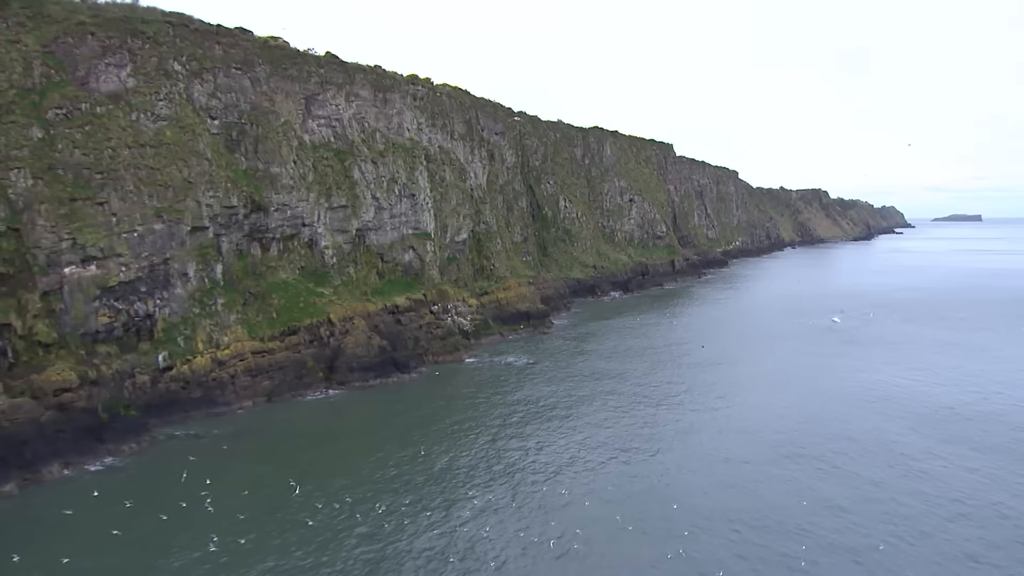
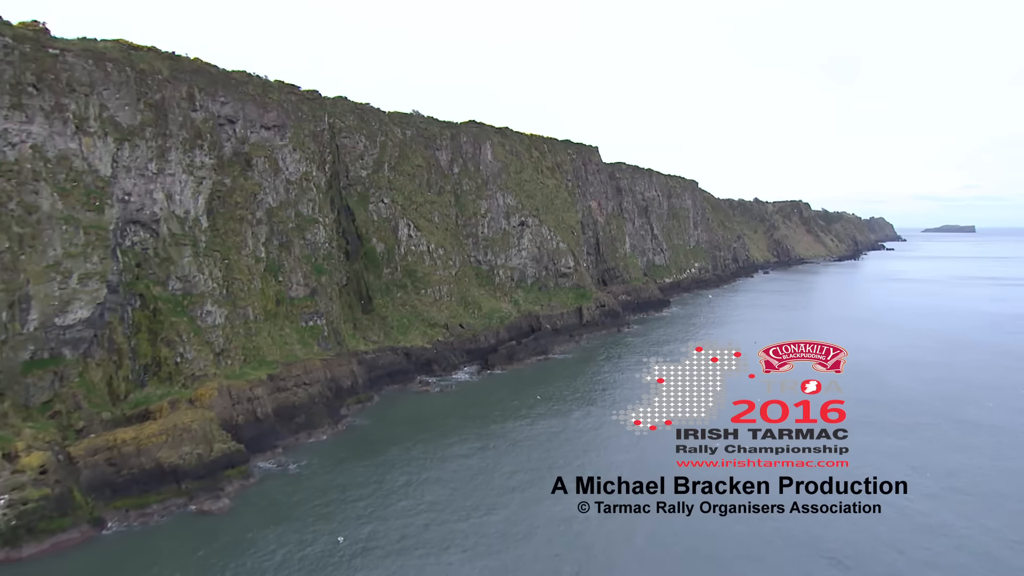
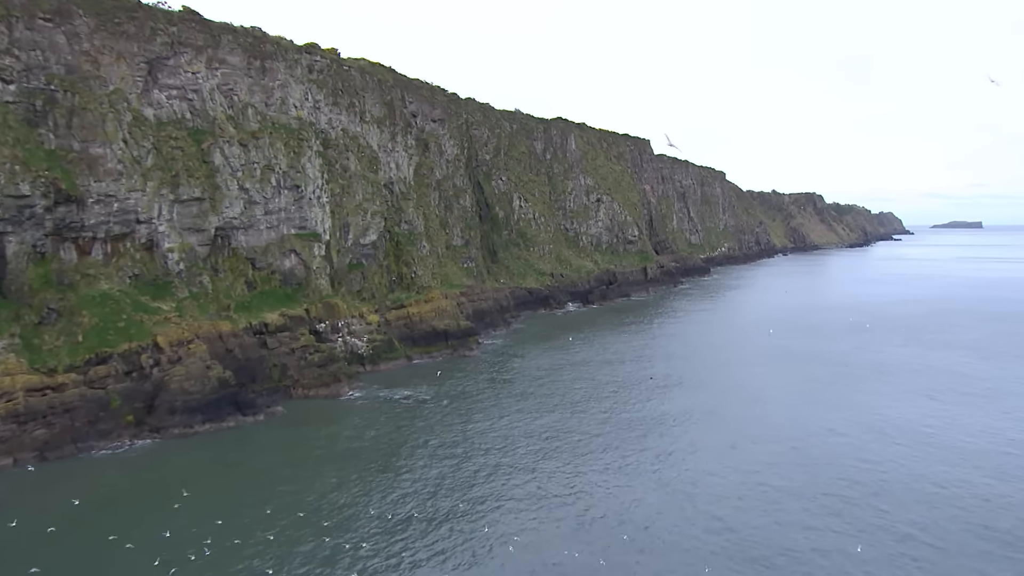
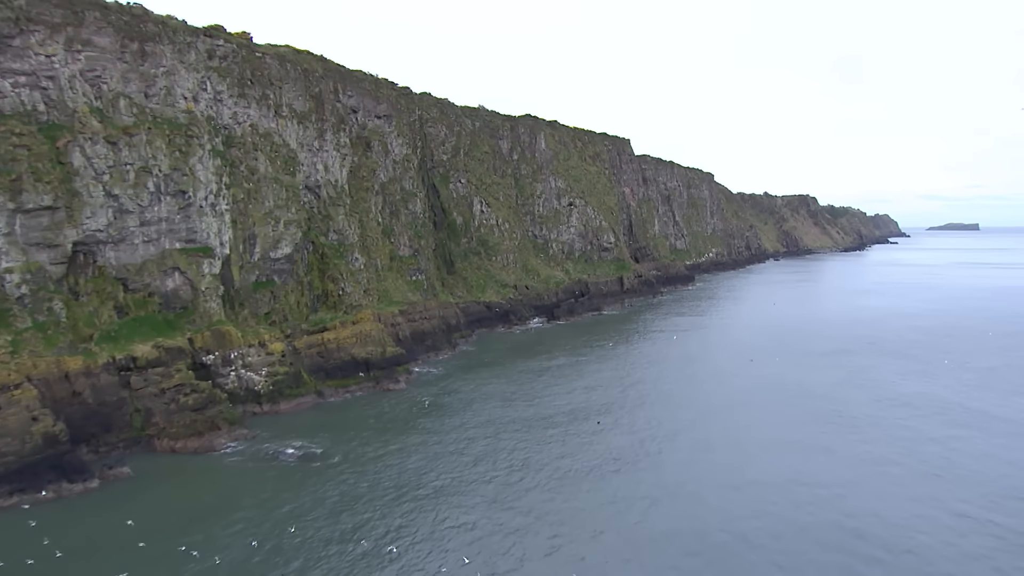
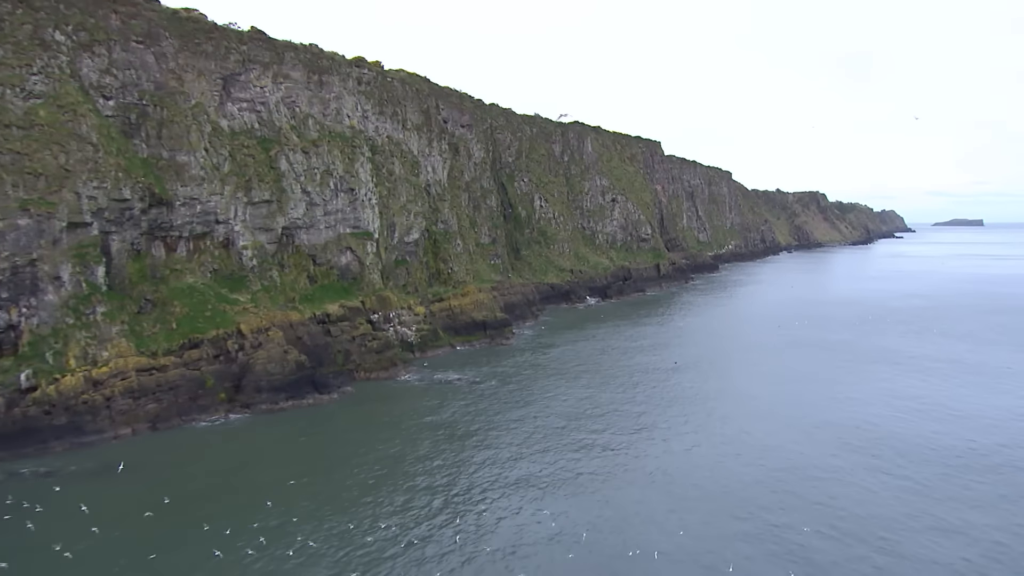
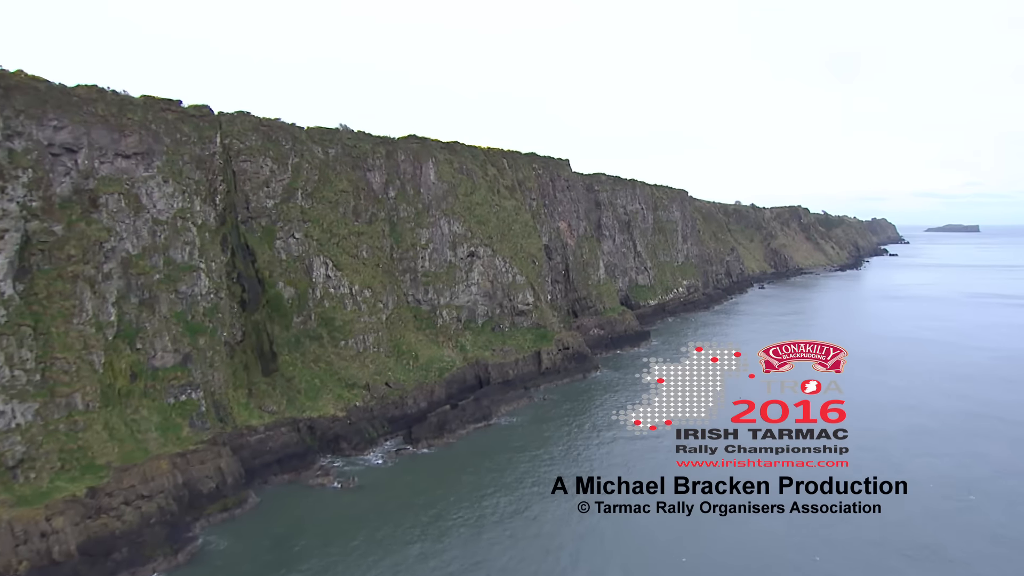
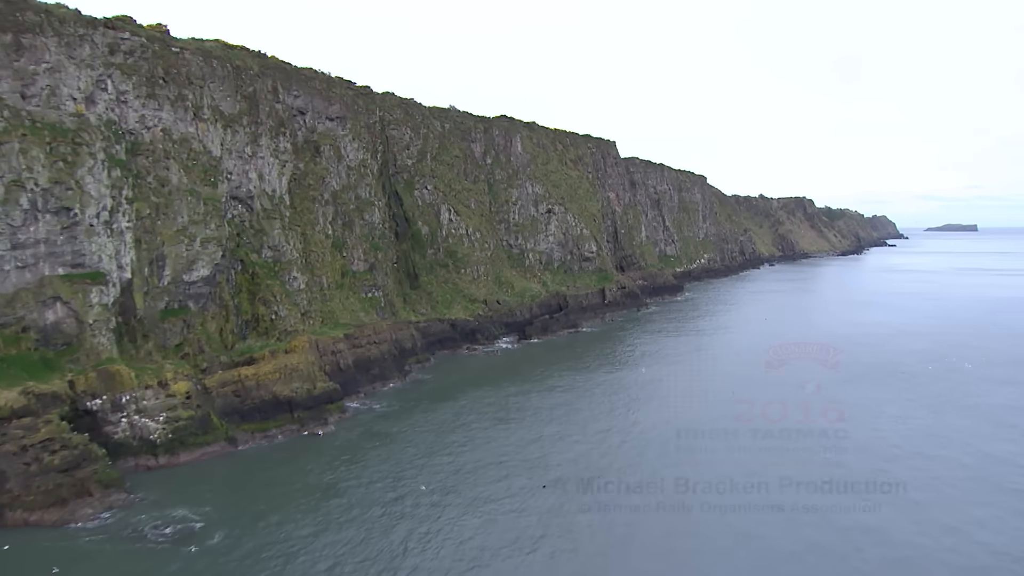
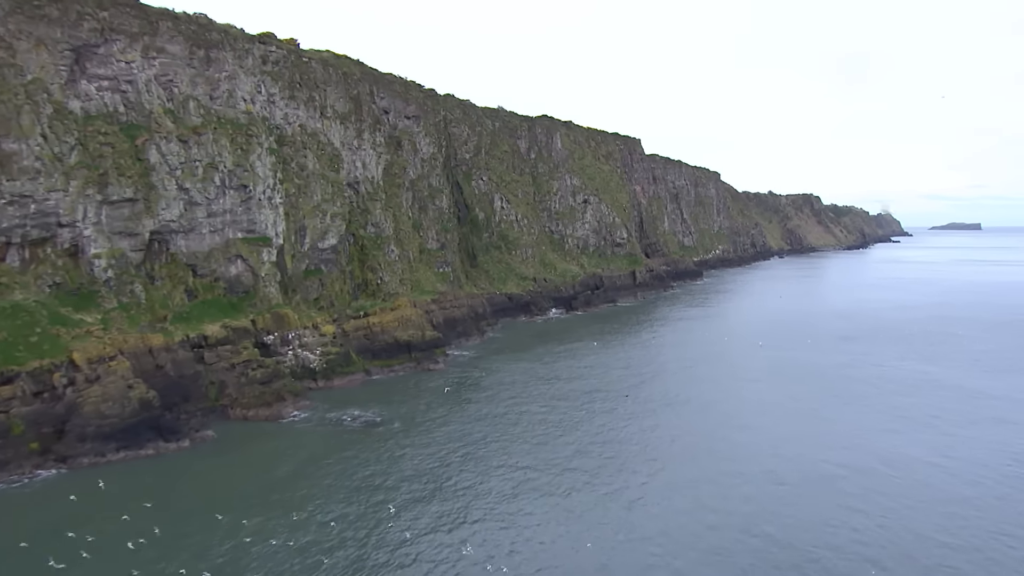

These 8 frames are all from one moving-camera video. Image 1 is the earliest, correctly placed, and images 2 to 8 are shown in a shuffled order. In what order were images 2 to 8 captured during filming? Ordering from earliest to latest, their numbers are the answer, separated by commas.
5, 3, 8, 4, 7, 2, 6
